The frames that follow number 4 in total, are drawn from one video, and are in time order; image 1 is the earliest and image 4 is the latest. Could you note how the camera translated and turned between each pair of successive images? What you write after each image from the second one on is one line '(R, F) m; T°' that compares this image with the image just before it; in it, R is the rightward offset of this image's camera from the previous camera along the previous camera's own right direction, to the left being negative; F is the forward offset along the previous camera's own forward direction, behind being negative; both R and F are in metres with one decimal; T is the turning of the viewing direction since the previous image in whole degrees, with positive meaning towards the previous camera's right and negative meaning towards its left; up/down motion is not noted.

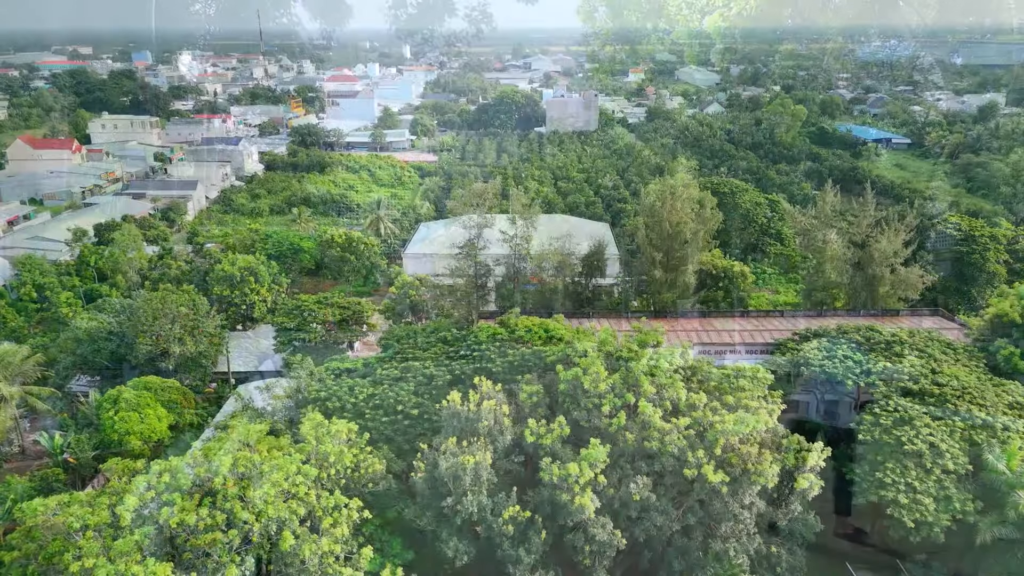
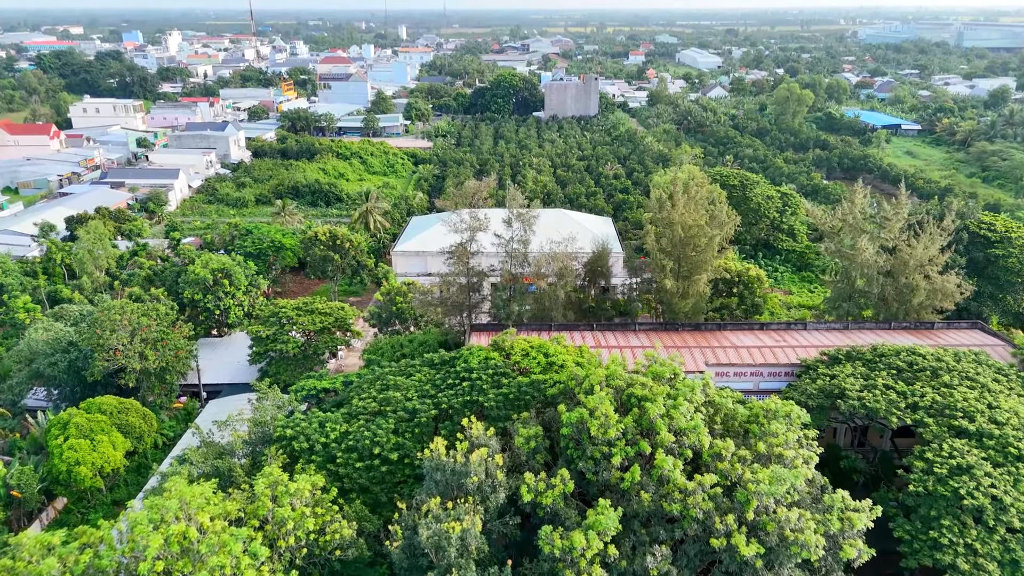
(+0.1, +1.7) m; 0°
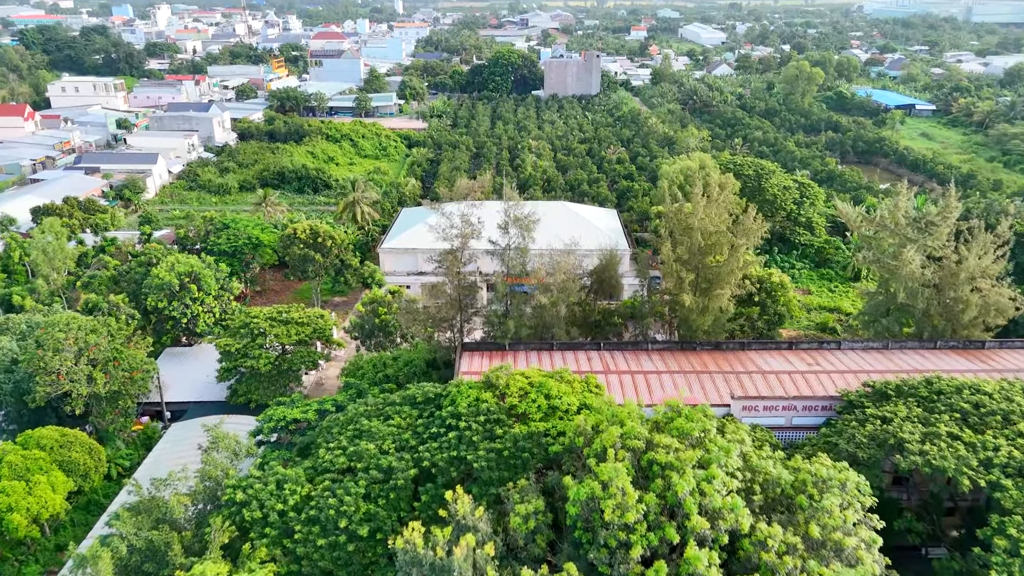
(+0.1, +1.9) m; 0°
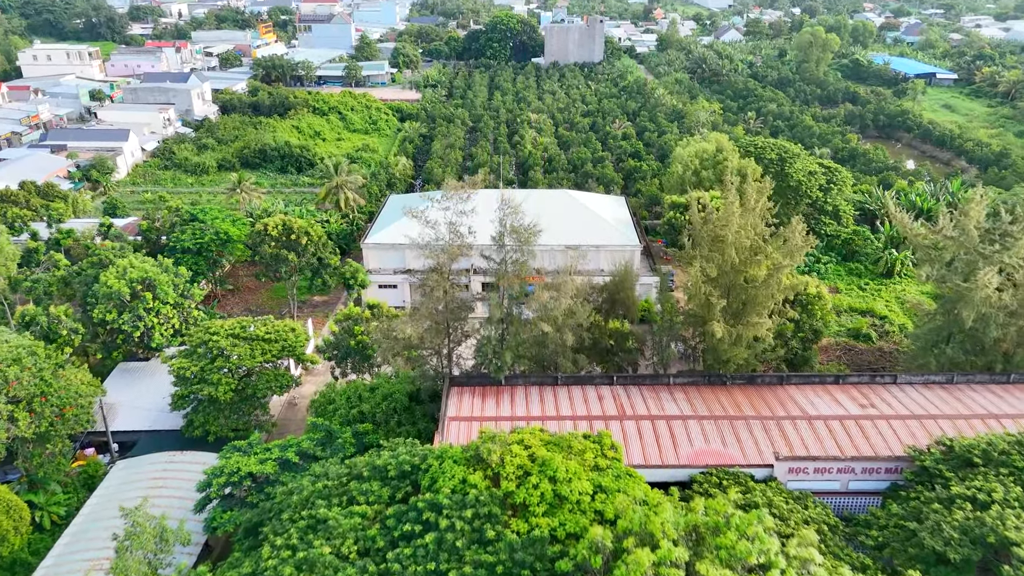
(0.0, +2.3) m; 0°
